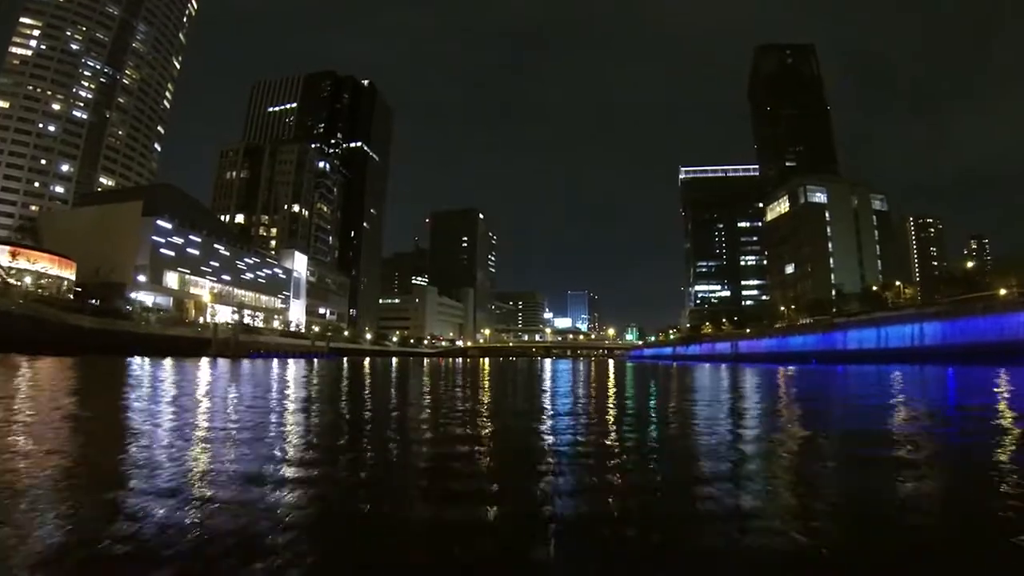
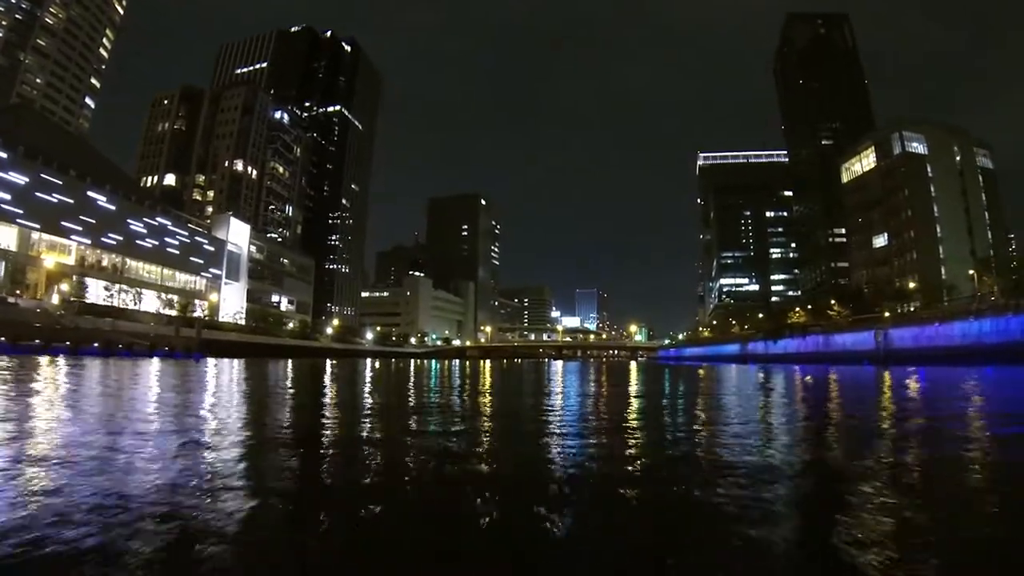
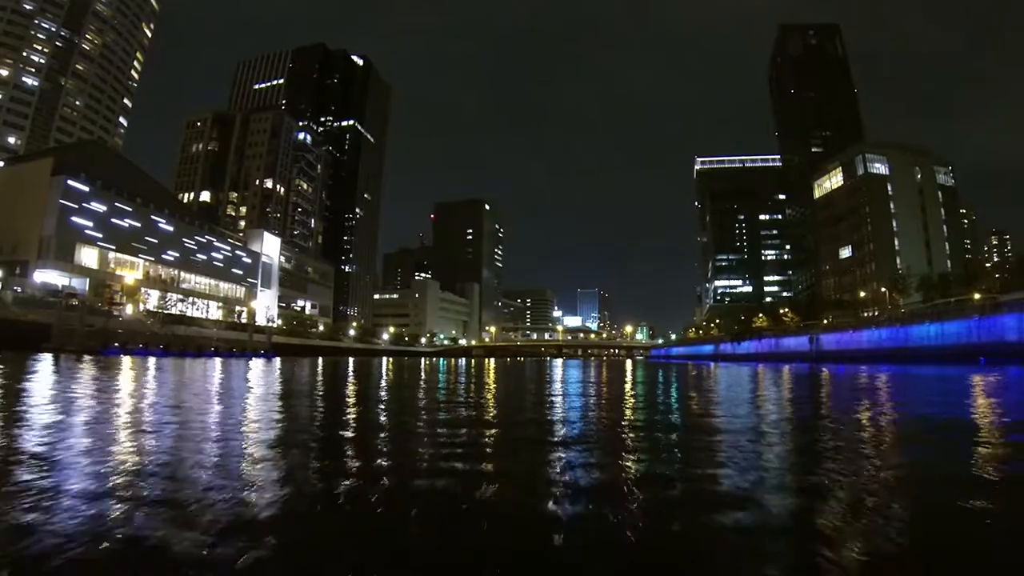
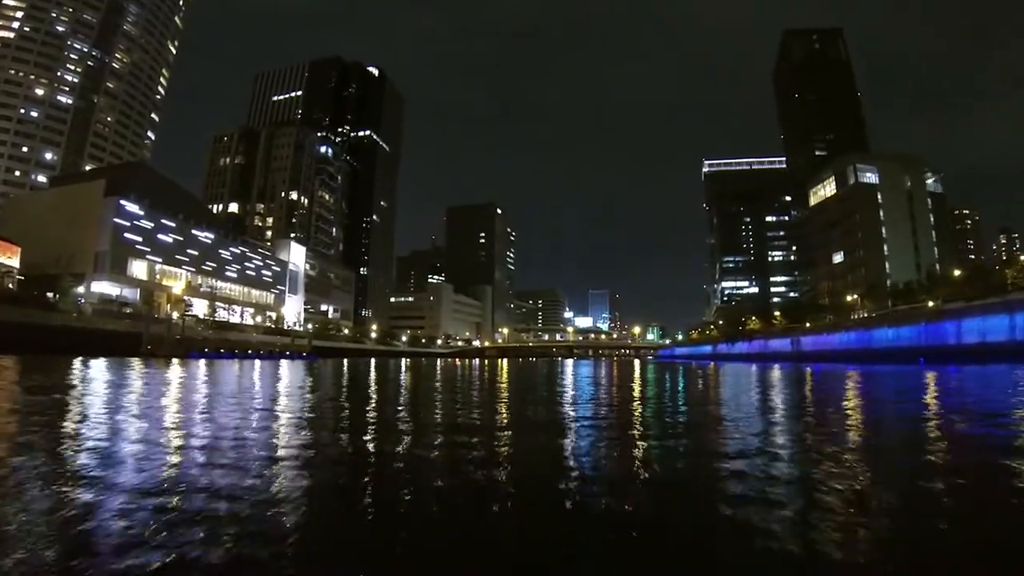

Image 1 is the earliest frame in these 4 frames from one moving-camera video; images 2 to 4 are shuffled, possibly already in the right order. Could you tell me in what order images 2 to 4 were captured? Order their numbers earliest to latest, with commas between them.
4, 3, 2
